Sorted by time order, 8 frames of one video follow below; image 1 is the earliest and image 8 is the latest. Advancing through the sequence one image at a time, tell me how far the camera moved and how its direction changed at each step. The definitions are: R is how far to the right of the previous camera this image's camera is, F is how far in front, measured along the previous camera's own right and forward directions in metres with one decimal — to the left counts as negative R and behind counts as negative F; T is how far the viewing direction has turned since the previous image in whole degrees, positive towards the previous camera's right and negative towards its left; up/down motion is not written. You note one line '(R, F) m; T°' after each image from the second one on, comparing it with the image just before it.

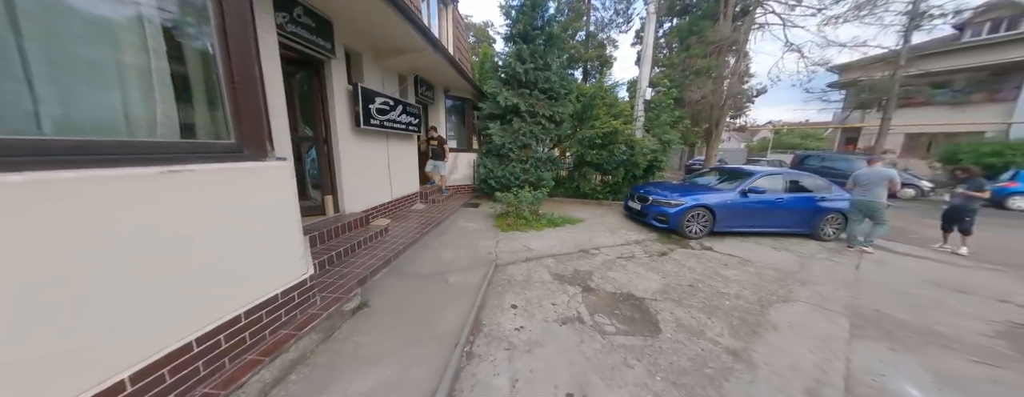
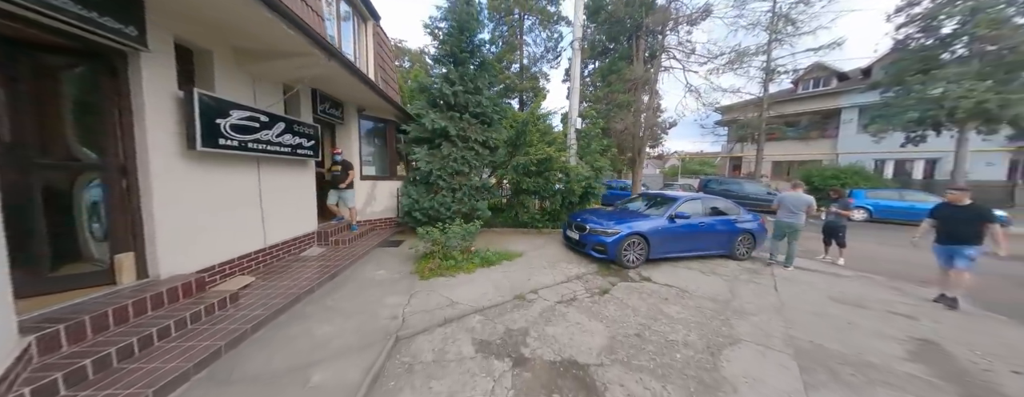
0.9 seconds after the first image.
(+0.4, +0.7) m; +12°
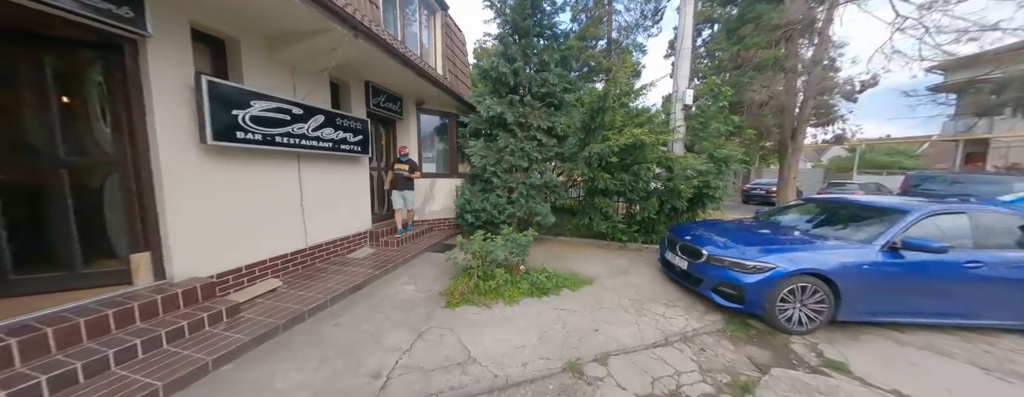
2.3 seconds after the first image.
(+0.3, +1.4) m; -19°
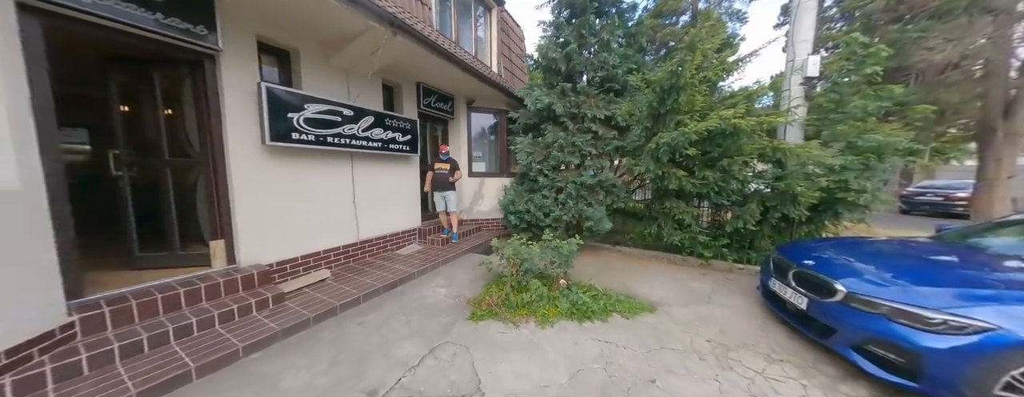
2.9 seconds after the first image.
(+0.3, +0.5) m; -14°
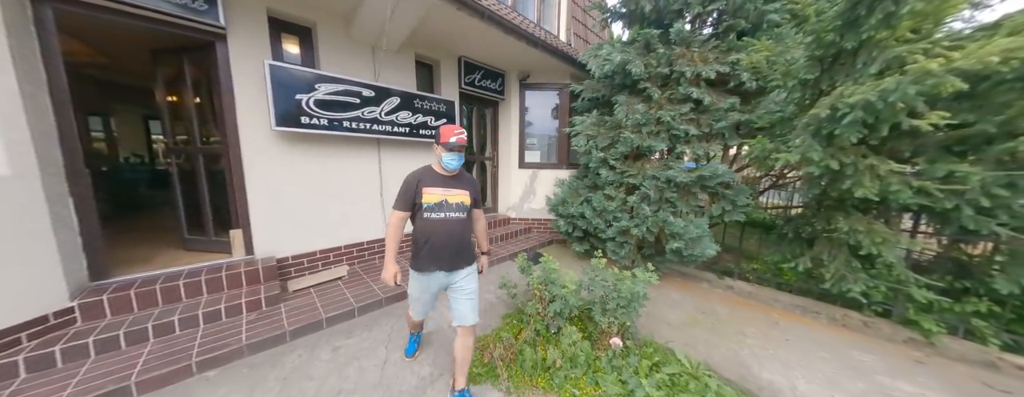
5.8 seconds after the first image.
(+0.4, +1.1) m; -18°
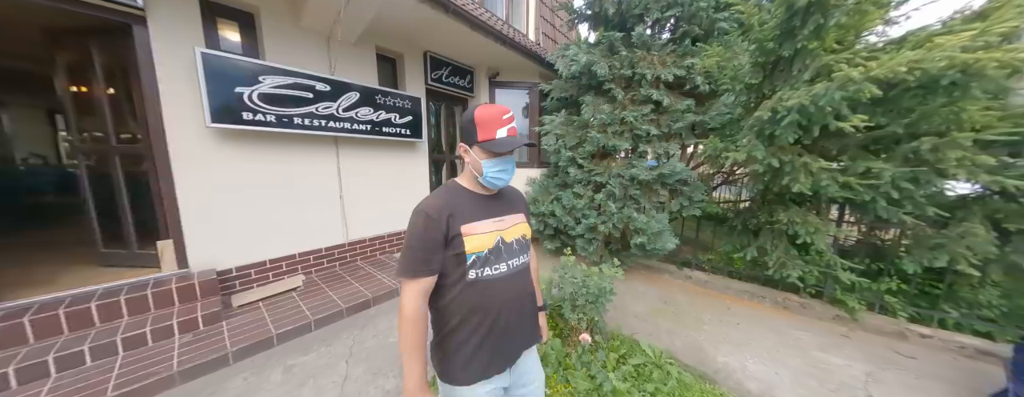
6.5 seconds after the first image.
(+0.1, 0.0) m; +6°
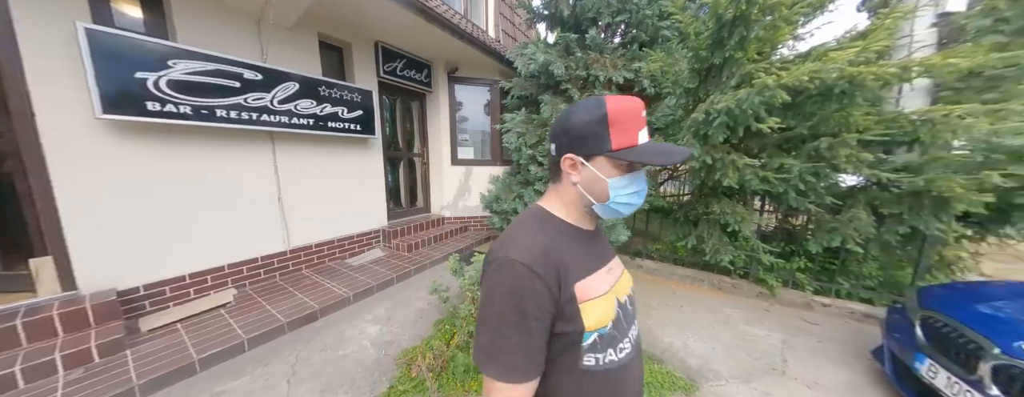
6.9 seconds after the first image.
(+0.1, 0.0) m; +7°
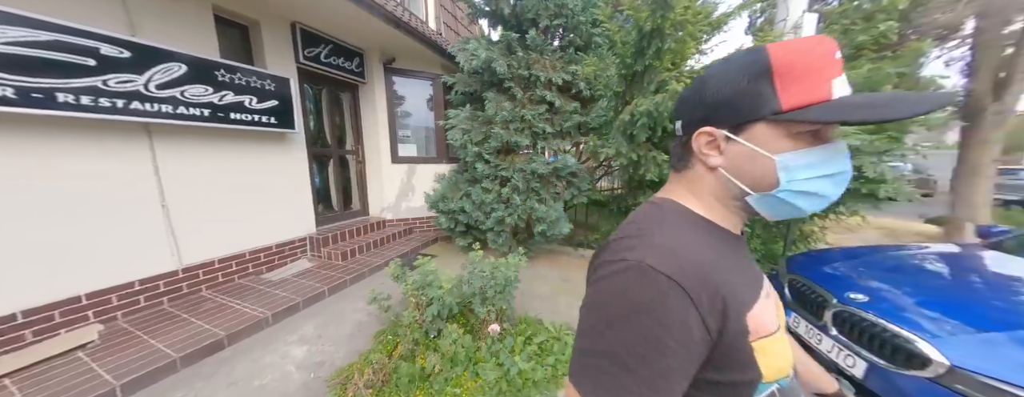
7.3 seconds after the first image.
(+0.1, 0.0) m; +11°
